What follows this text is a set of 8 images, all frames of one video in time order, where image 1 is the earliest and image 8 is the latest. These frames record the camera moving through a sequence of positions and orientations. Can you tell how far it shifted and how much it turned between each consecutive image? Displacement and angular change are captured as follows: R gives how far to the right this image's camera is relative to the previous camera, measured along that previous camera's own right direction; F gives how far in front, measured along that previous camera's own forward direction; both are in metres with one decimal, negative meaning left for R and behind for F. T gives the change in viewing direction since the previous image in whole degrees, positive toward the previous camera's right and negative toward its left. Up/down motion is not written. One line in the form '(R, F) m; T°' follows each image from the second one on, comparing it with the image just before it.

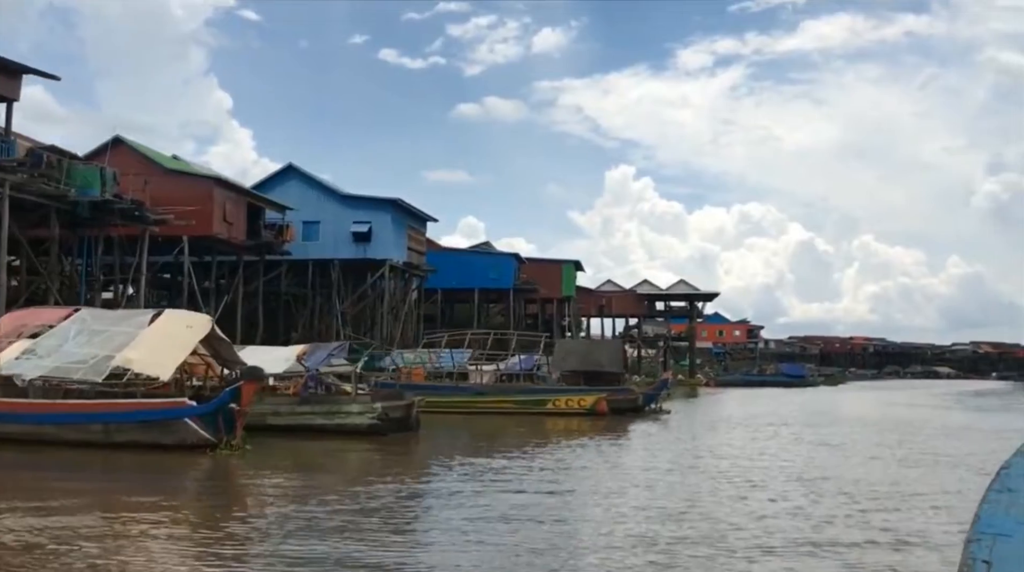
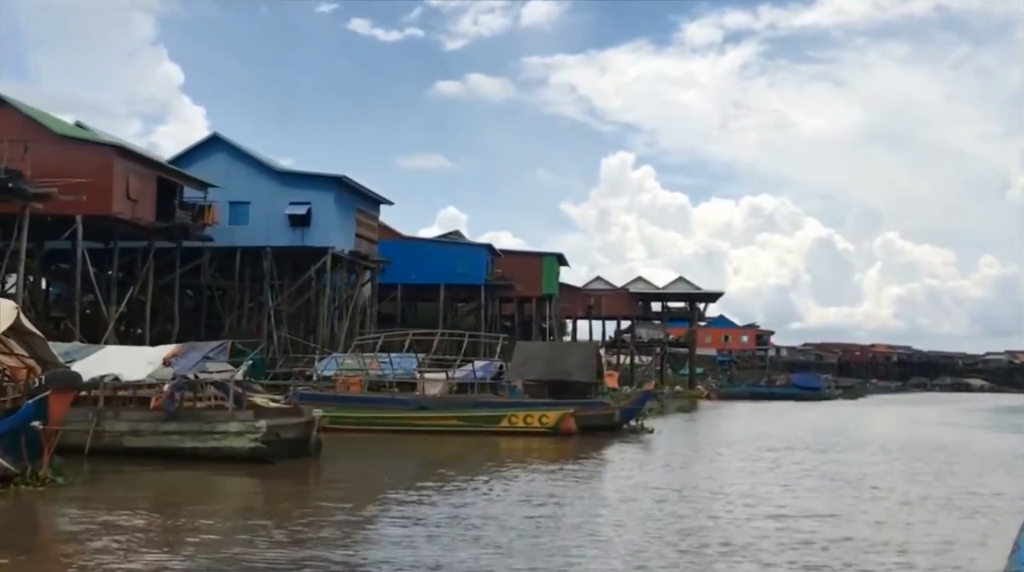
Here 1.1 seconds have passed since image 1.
(+1.5, +6.4) m; -1°
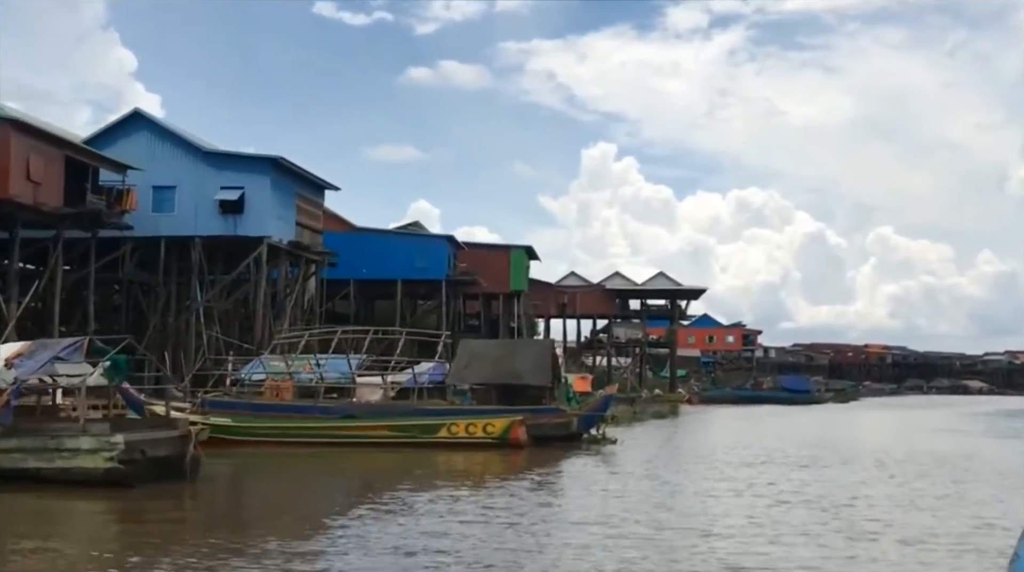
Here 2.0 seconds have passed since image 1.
(+1.0, +3.5) m; 0°
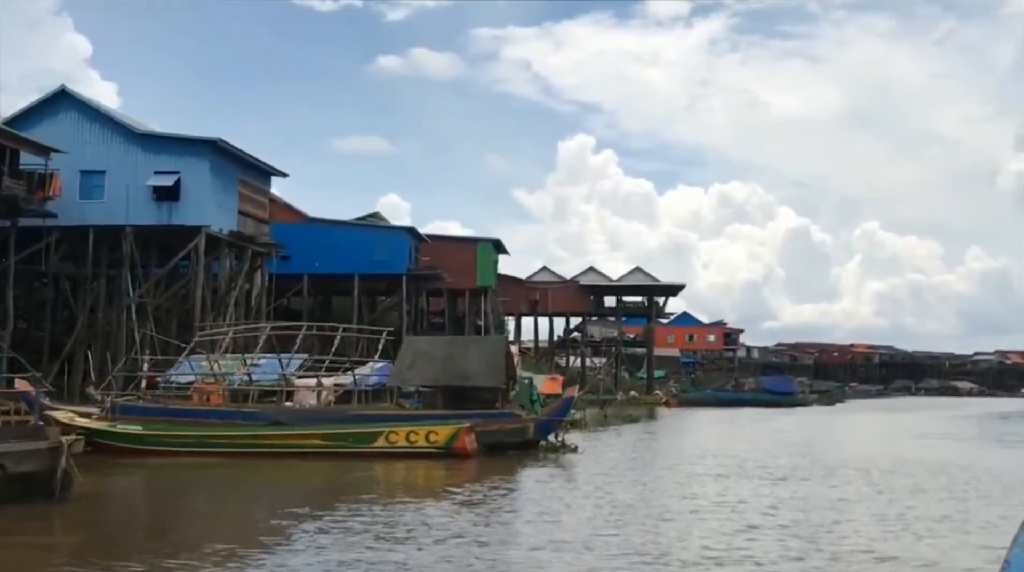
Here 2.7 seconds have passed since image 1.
(+0.6, +2.5) m; +1°
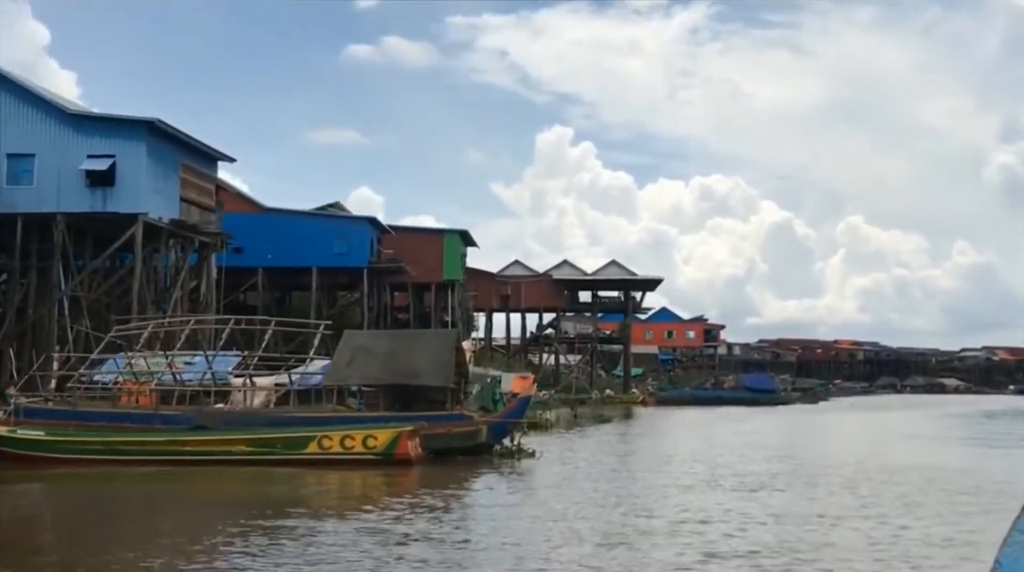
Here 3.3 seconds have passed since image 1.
(+0.6, +2.0) m; +1°
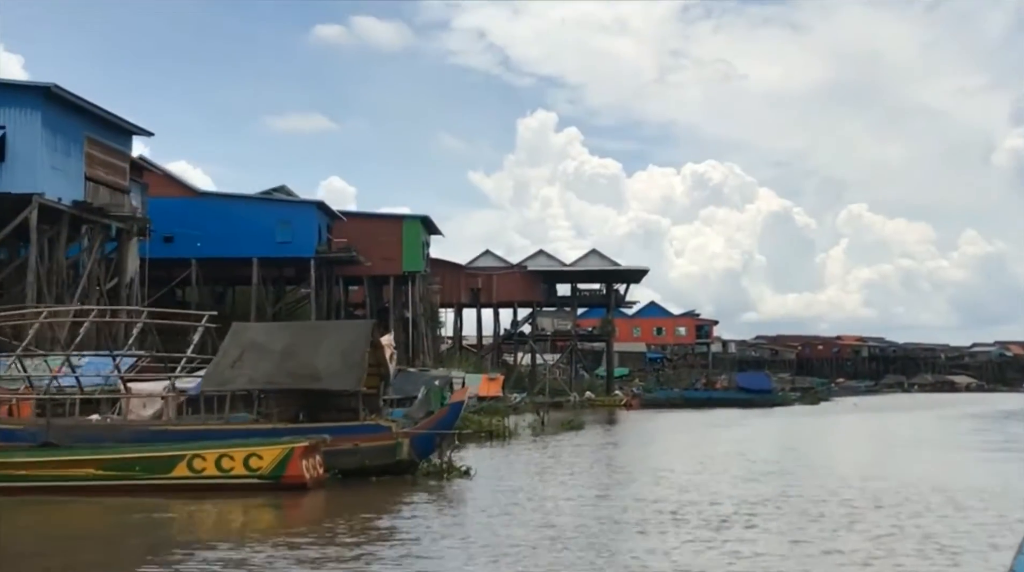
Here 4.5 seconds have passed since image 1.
(+0.9, +3.8) m; 0°
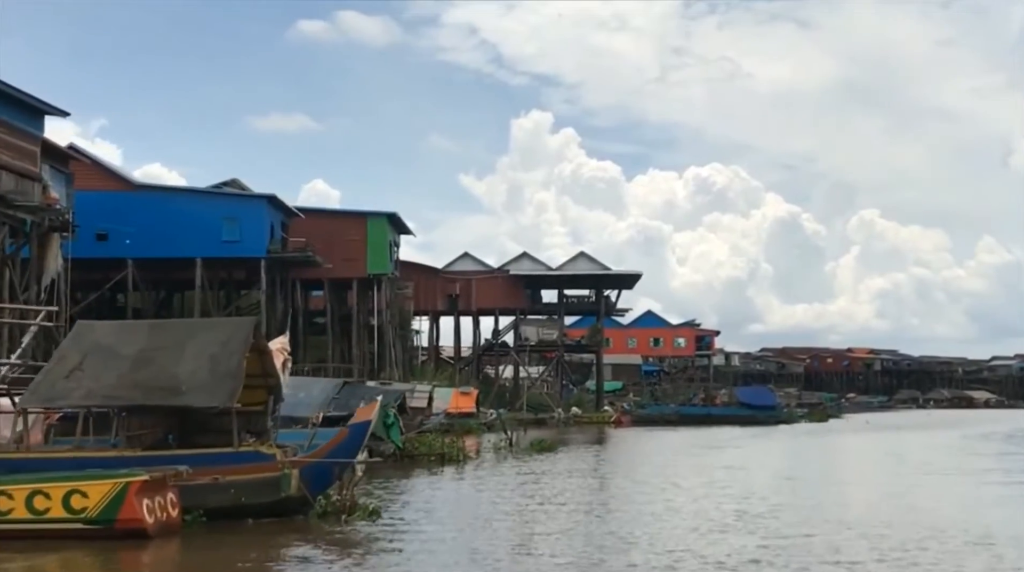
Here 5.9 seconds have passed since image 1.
(+0.9, +3.3) m; -1°
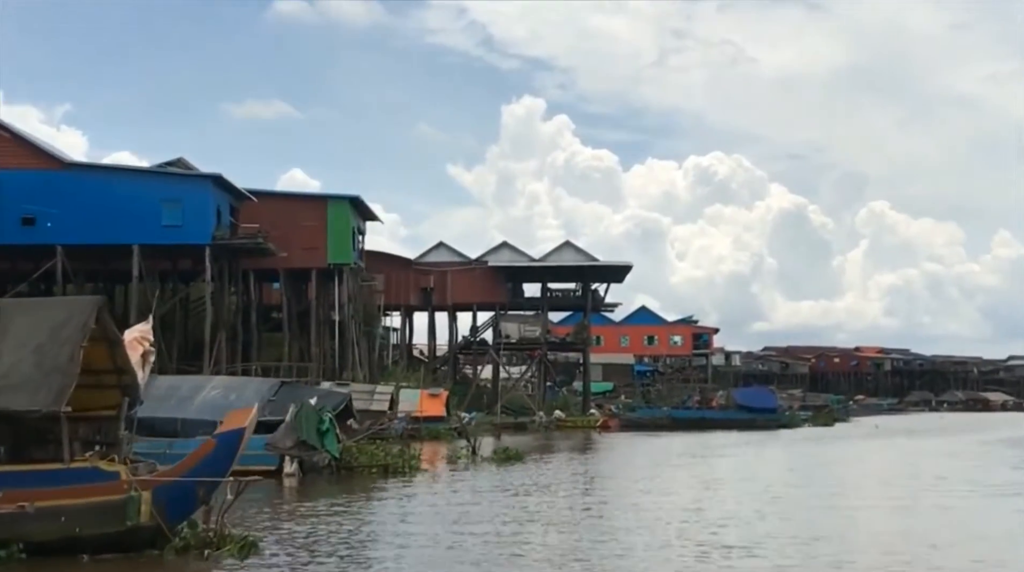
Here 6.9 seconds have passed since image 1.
(+0.7, +2.9) m; 0°
